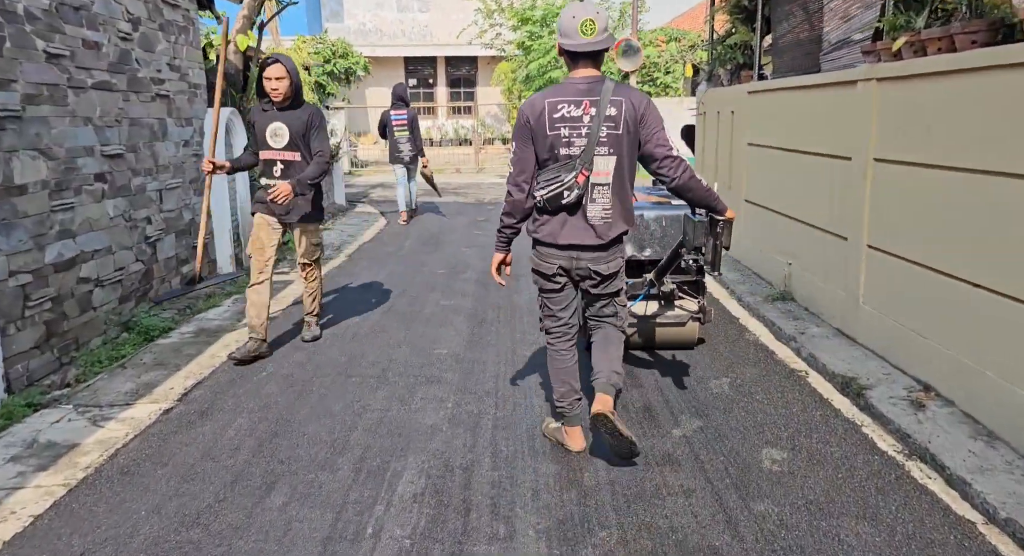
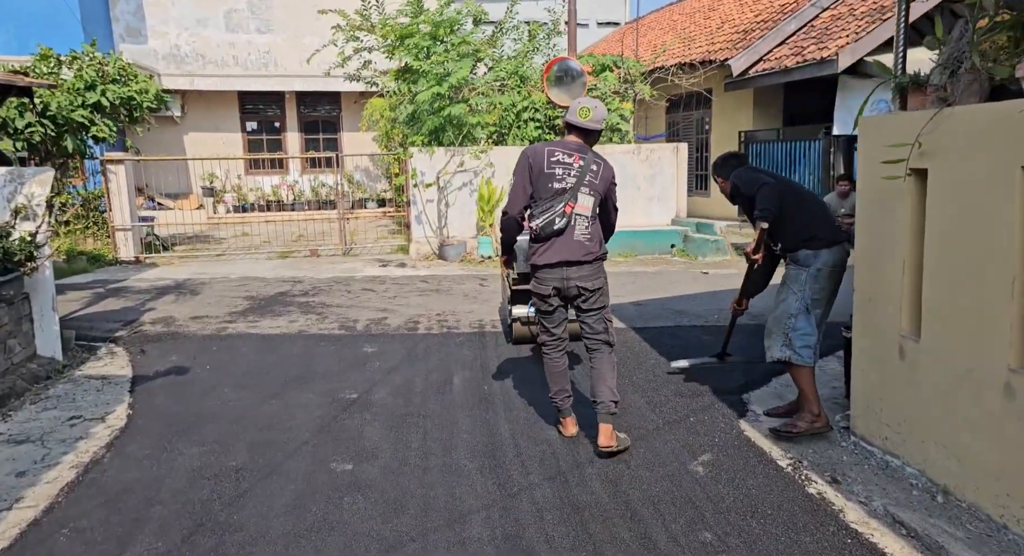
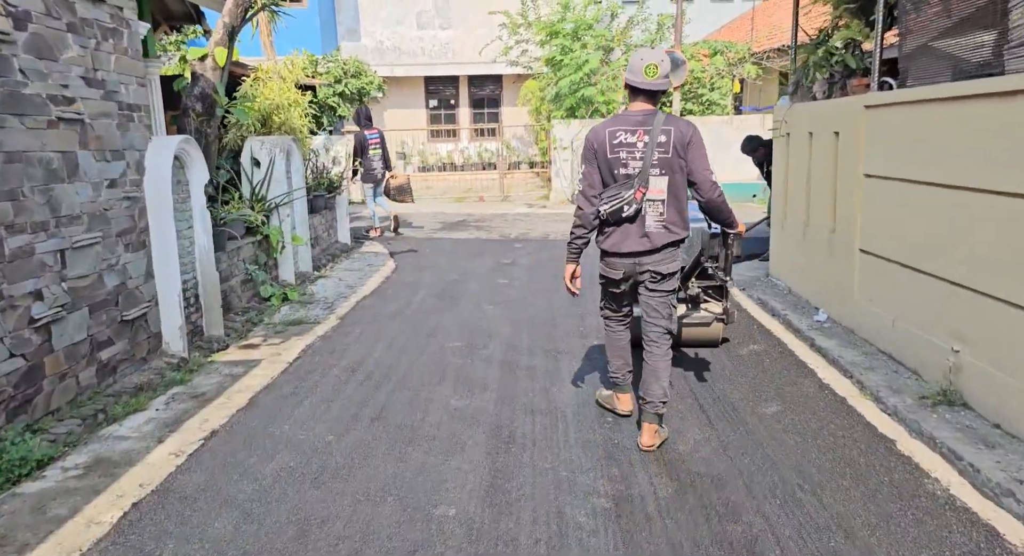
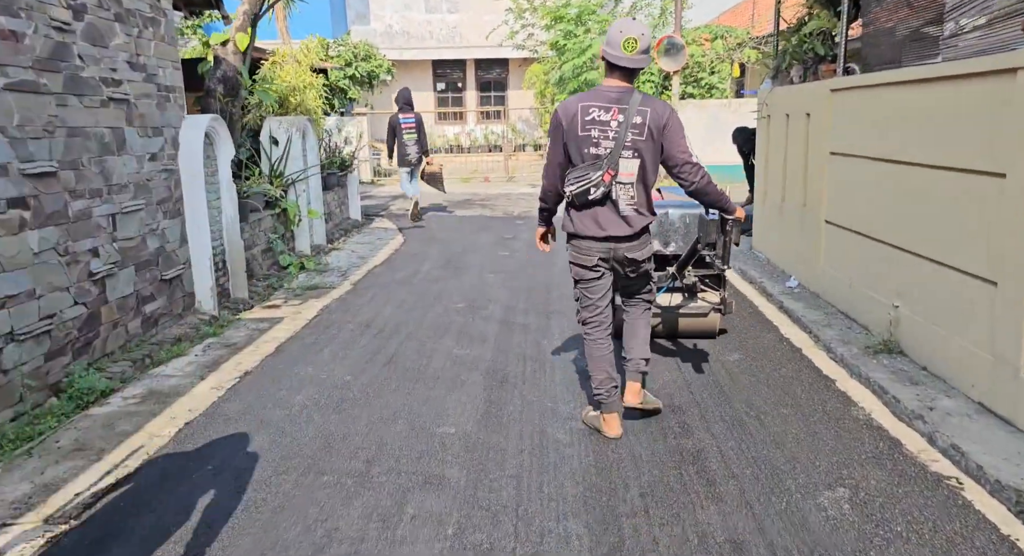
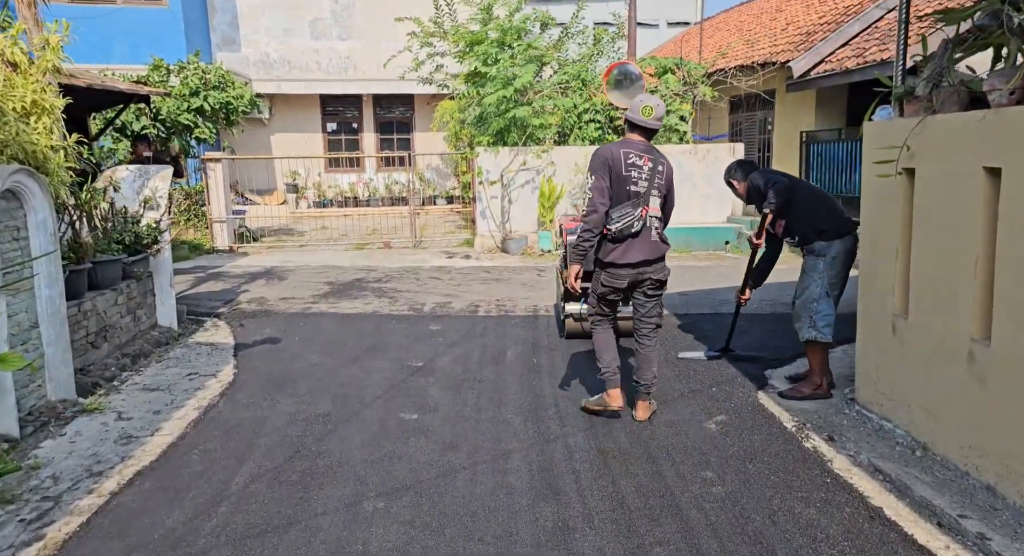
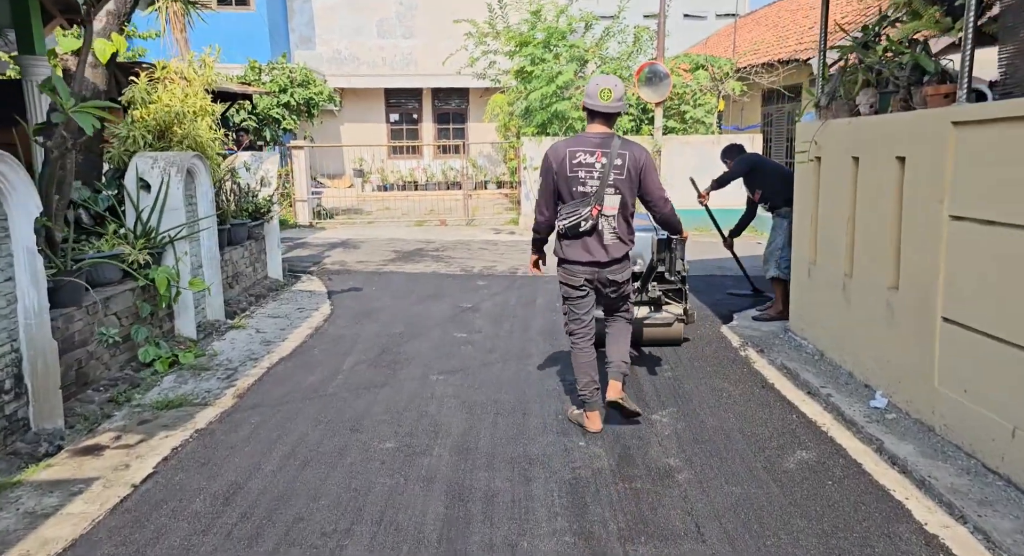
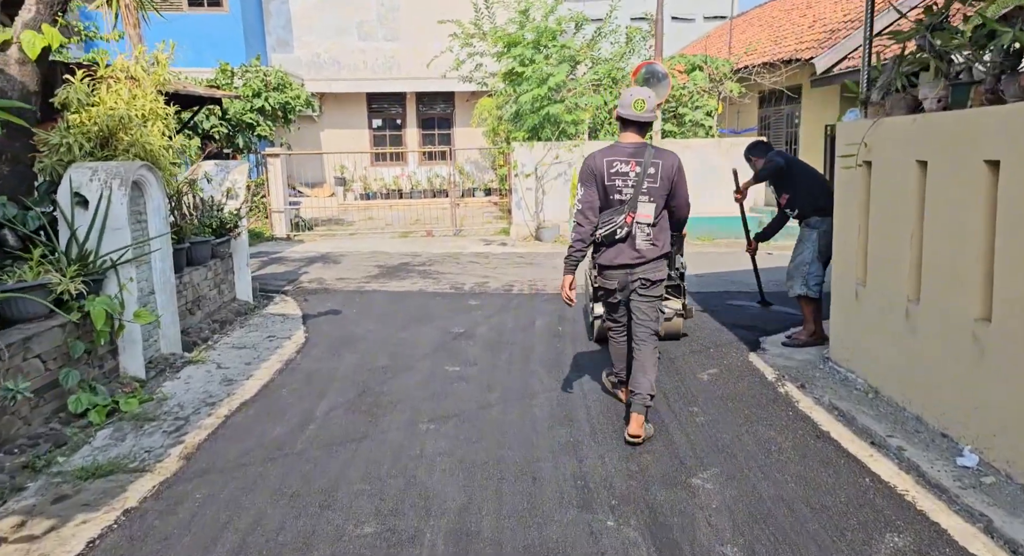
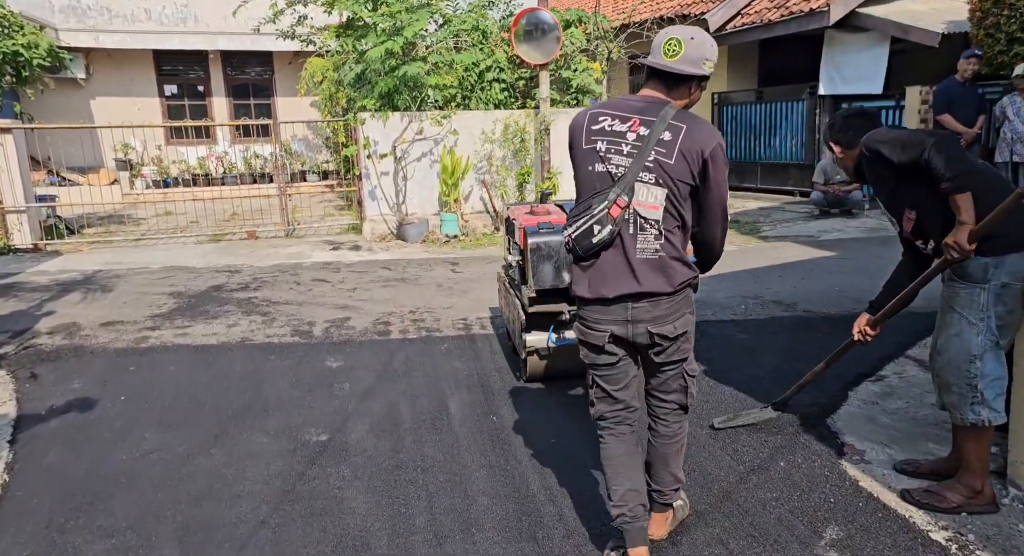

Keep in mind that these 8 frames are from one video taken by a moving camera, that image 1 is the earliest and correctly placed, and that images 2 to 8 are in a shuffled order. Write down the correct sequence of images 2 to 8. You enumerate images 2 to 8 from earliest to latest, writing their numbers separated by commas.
4, 3, 6, 7, 5, 2, 8
